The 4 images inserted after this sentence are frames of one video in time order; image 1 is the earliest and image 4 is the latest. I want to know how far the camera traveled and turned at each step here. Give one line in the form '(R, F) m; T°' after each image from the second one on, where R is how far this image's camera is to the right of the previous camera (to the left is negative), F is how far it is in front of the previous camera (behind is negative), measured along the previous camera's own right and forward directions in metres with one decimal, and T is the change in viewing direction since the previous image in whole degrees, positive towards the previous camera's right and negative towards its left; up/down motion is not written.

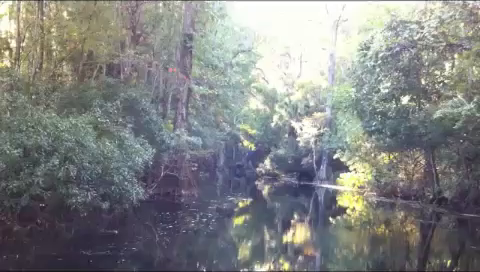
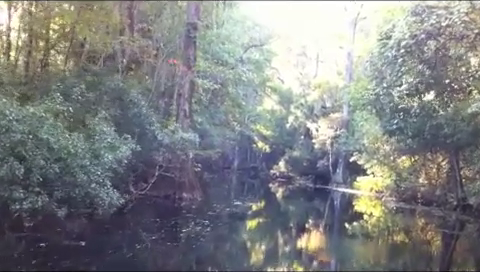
(+0.3, +1.3) m; -2°
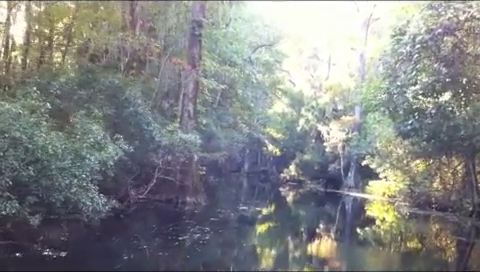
(+0.1, +0.6) m; -1°
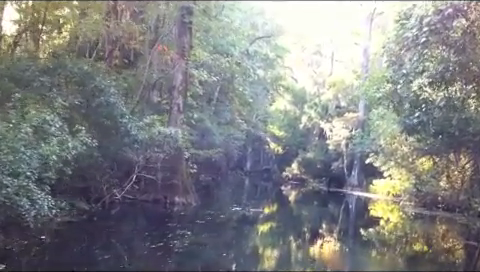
(+0.3, +1.0) m; 0°
